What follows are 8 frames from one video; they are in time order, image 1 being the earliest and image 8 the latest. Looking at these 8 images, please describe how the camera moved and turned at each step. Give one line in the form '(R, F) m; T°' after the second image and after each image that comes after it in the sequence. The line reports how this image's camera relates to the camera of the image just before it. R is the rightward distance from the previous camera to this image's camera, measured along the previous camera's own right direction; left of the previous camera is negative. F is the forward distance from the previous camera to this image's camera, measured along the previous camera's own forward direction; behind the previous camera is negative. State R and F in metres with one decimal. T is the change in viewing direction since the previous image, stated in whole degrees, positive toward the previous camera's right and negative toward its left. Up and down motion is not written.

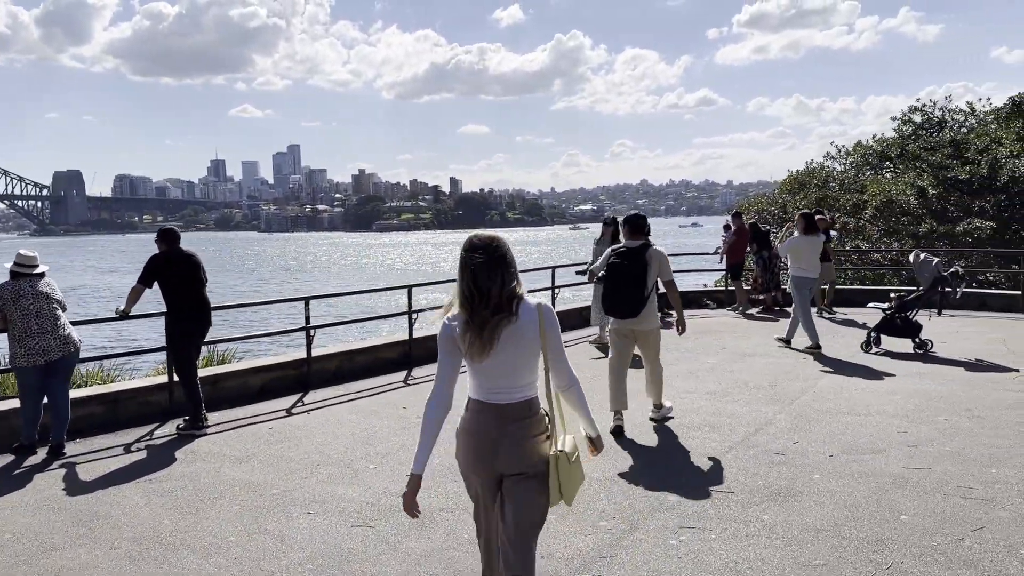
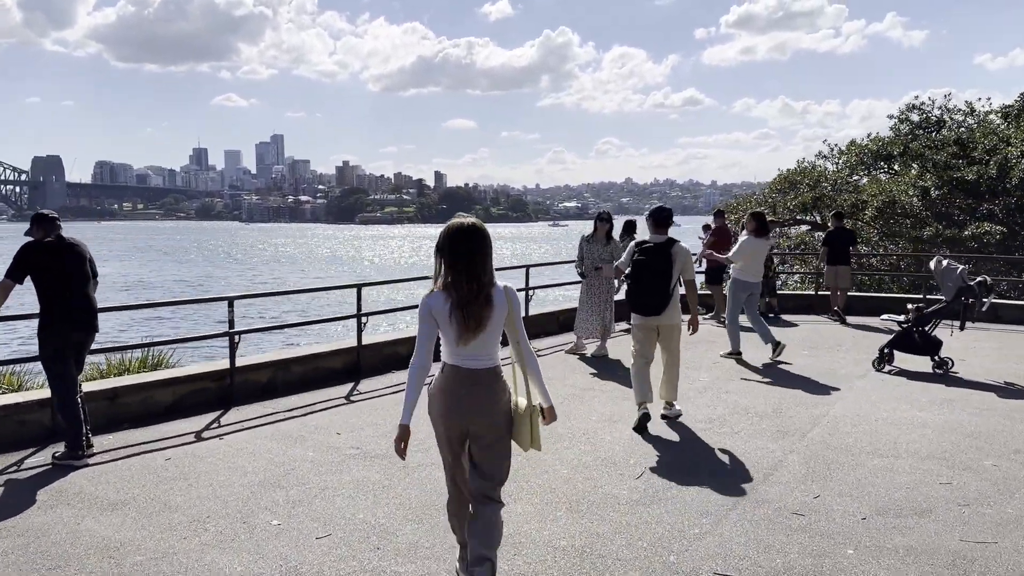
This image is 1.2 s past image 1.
(+0.2, +1.3) m; +1°
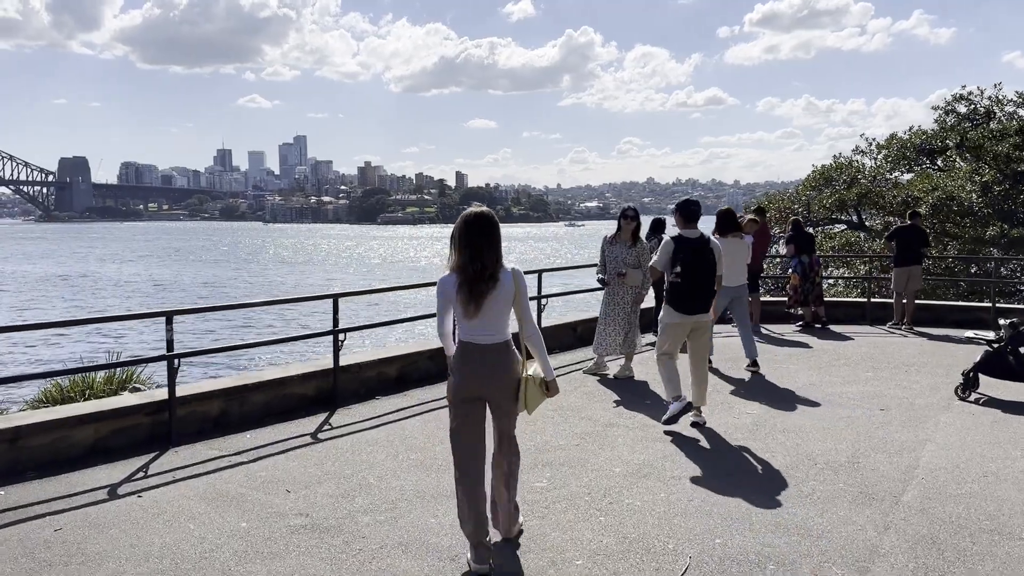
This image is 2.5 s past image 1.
(+0.1, +1.4) m; -1°
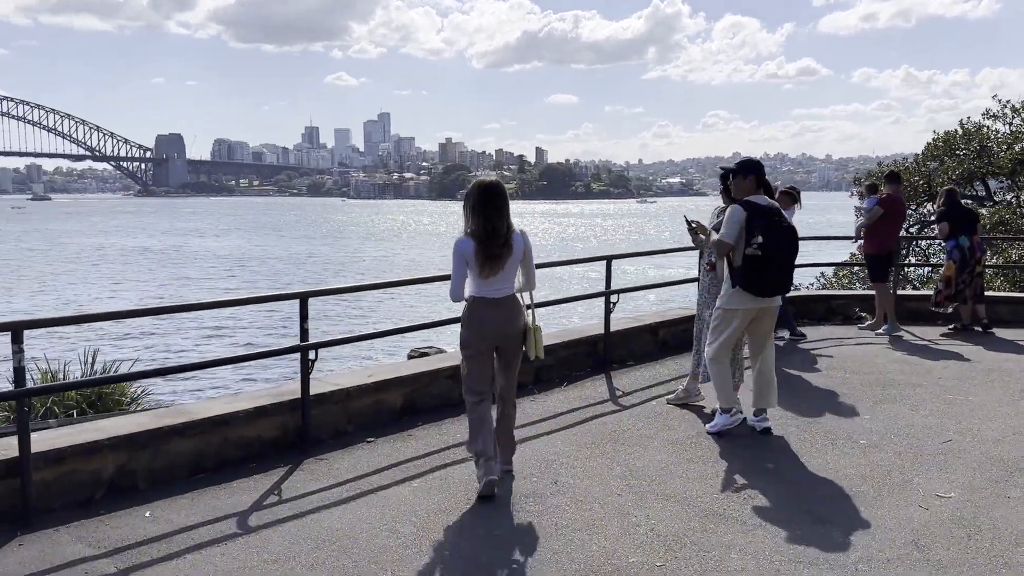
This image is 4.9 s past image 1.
(+0.2, +2.3) m; -5°
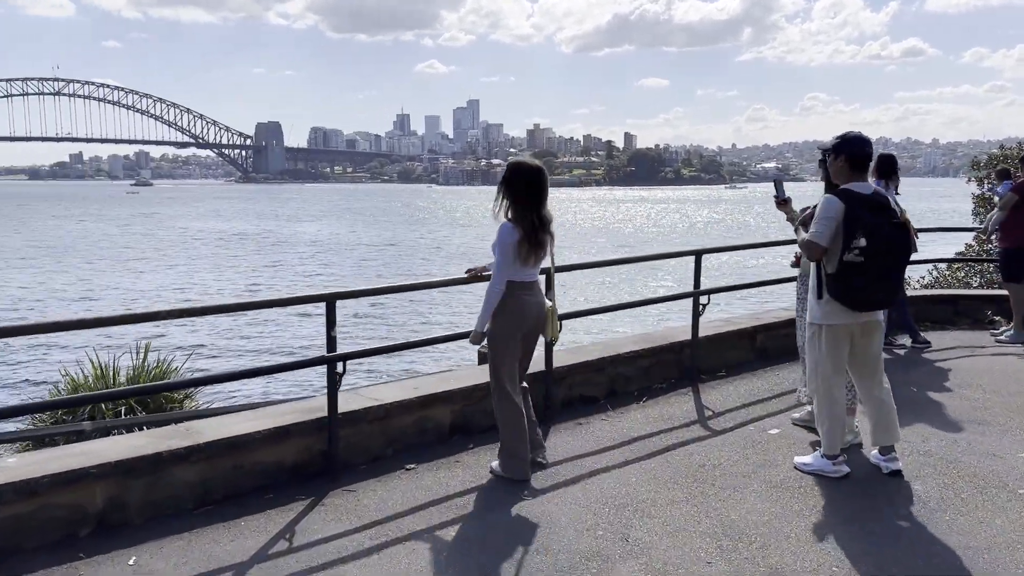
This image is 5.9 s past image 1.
(+0.1, +0.8) m; -6°
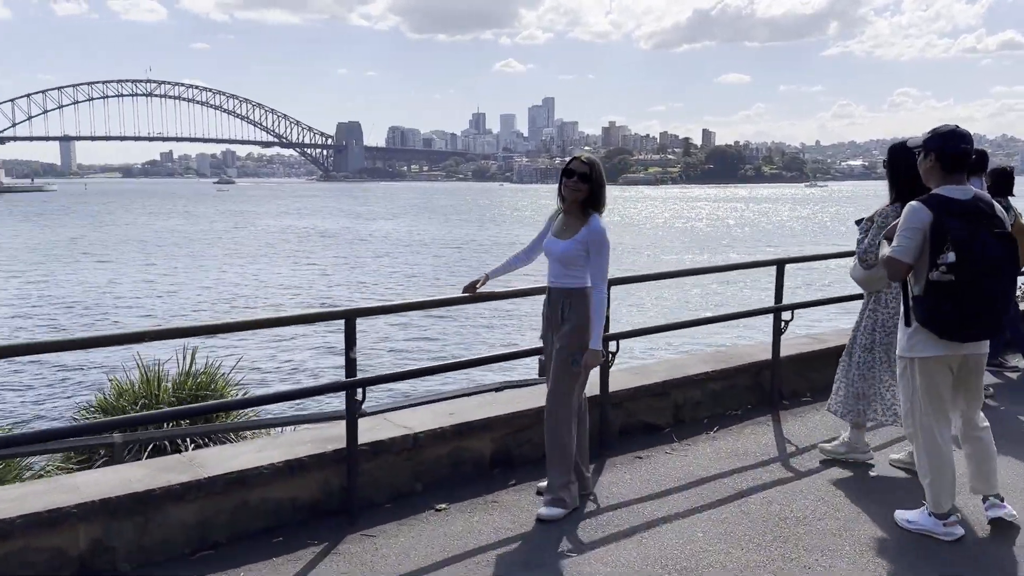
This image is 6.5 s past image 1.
(+0.1, +0.6) m; -5°
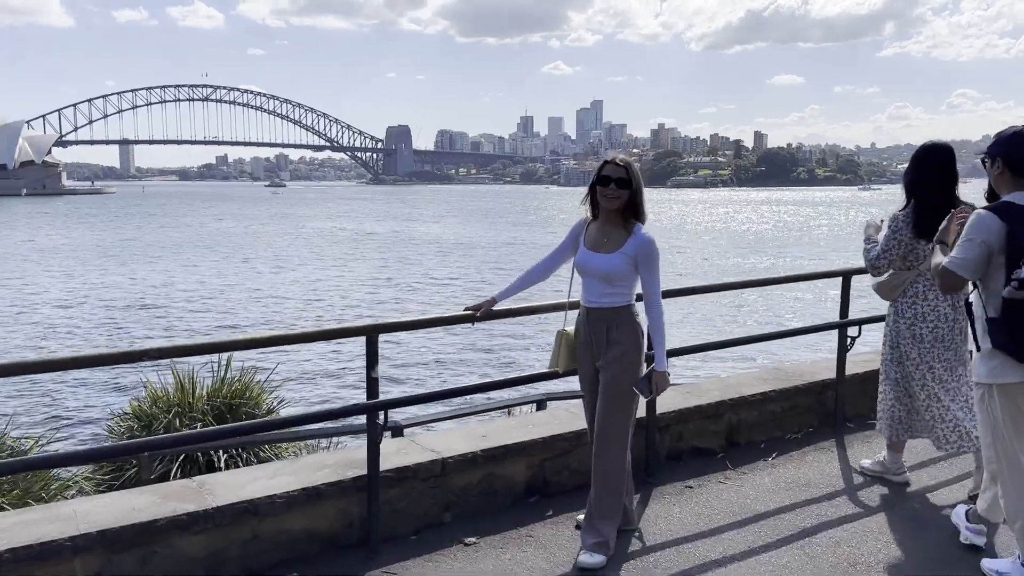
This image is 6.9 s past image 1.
(0.0, +0.3) m; -3°
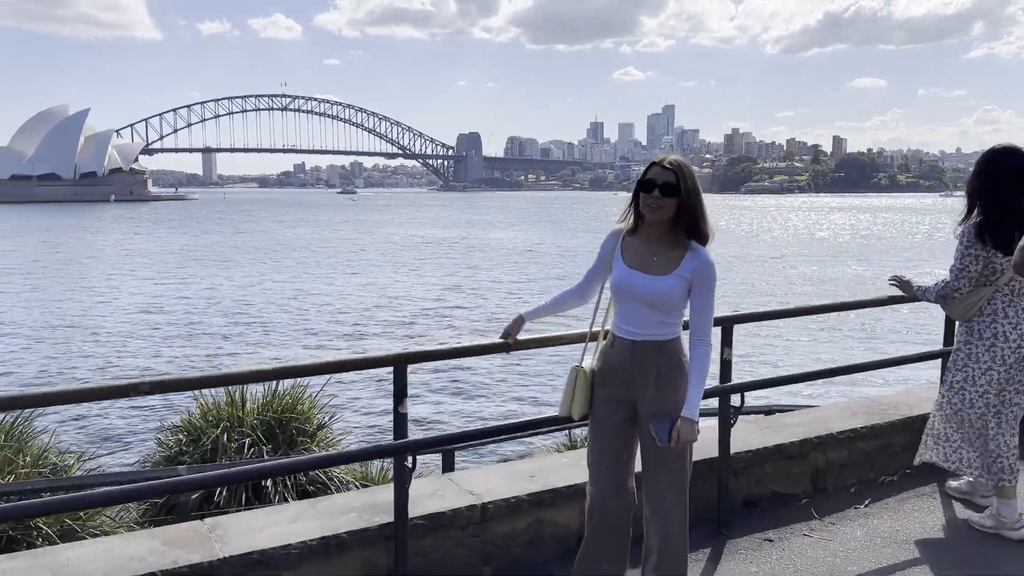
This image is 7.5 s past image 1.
(+0.1, +0.4) m; -5°
